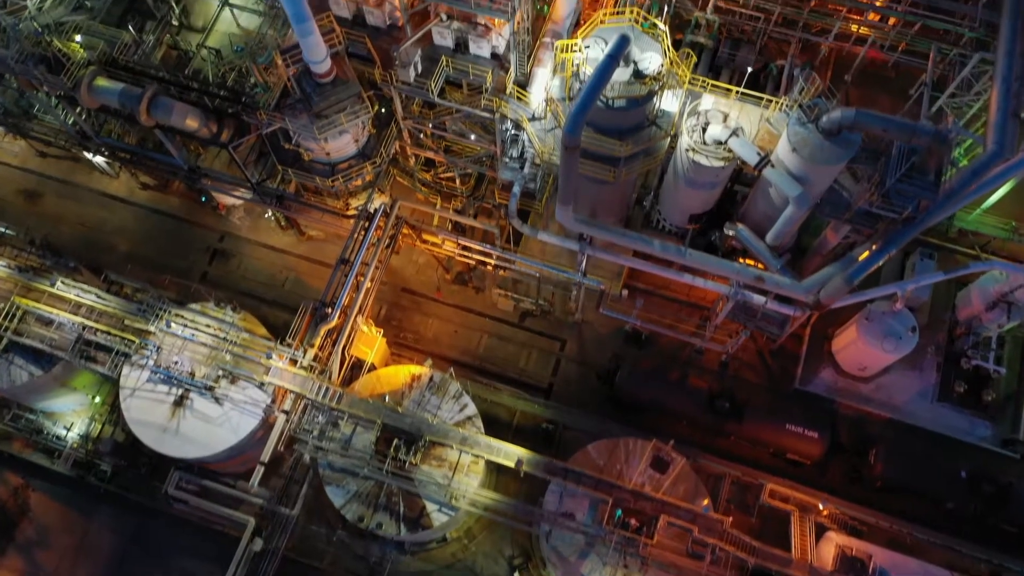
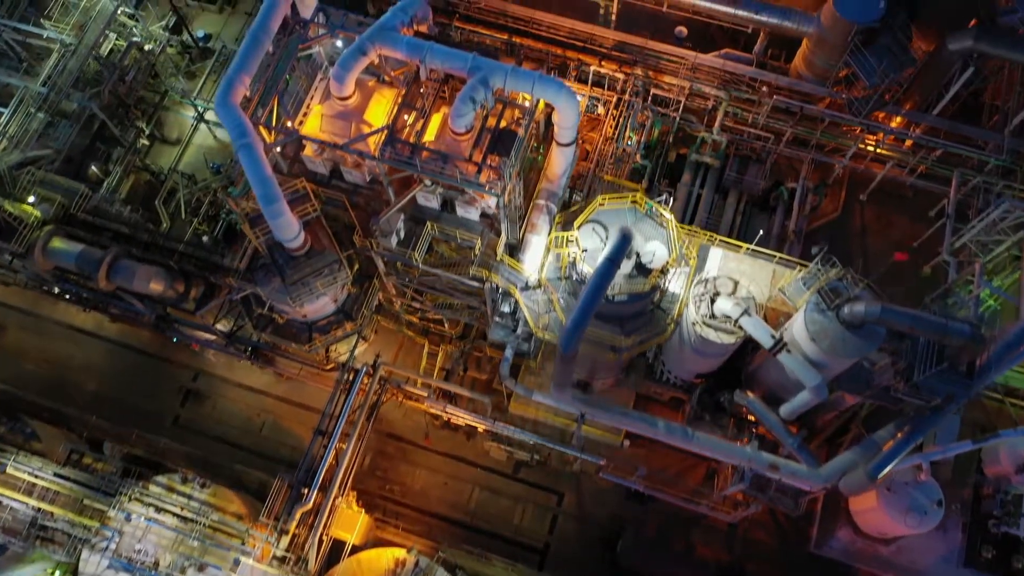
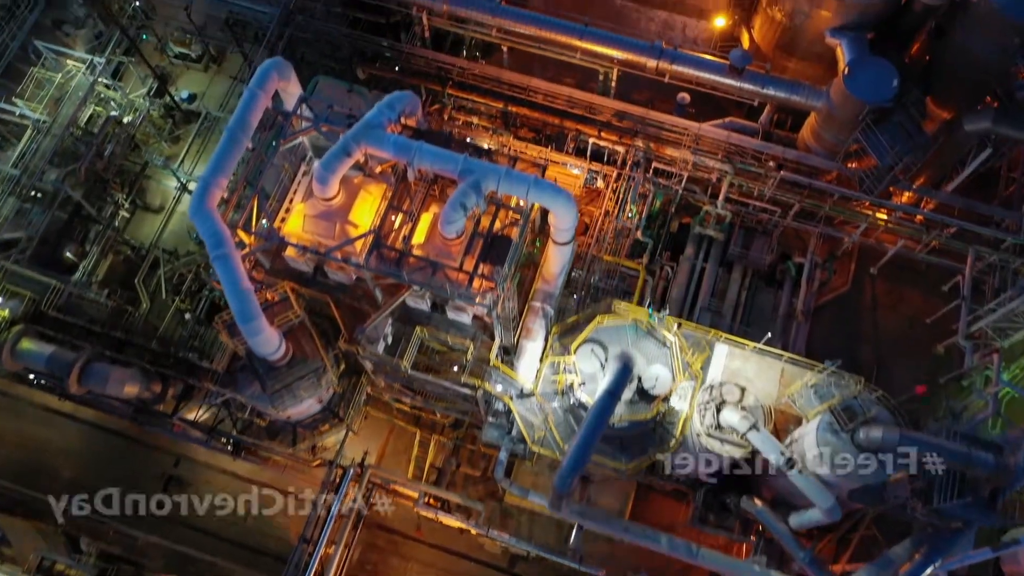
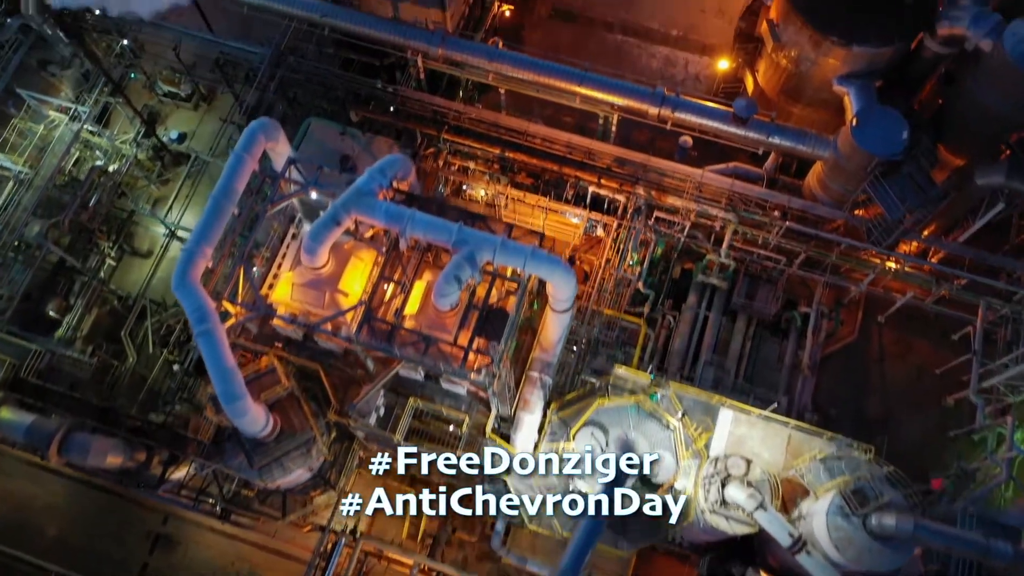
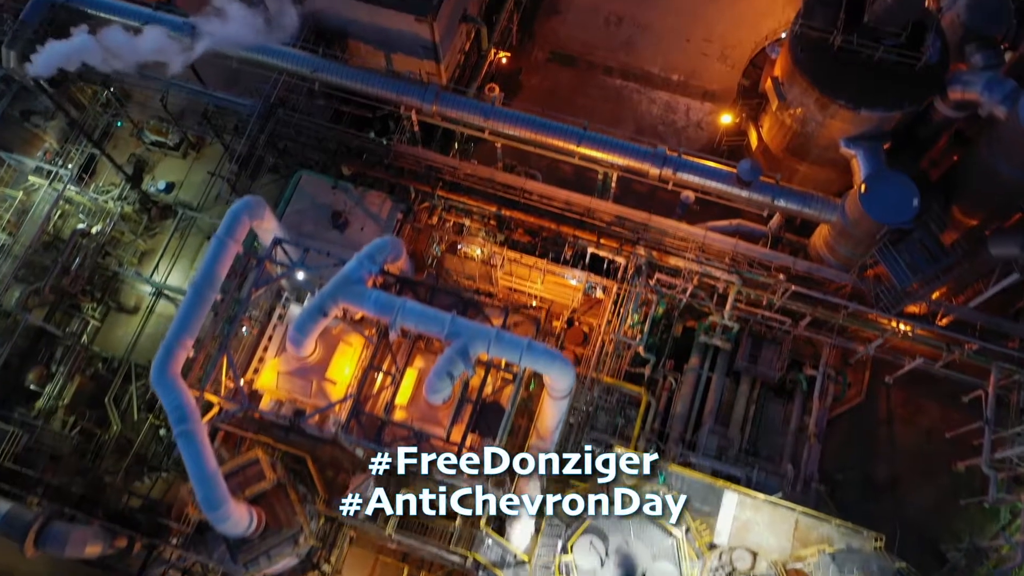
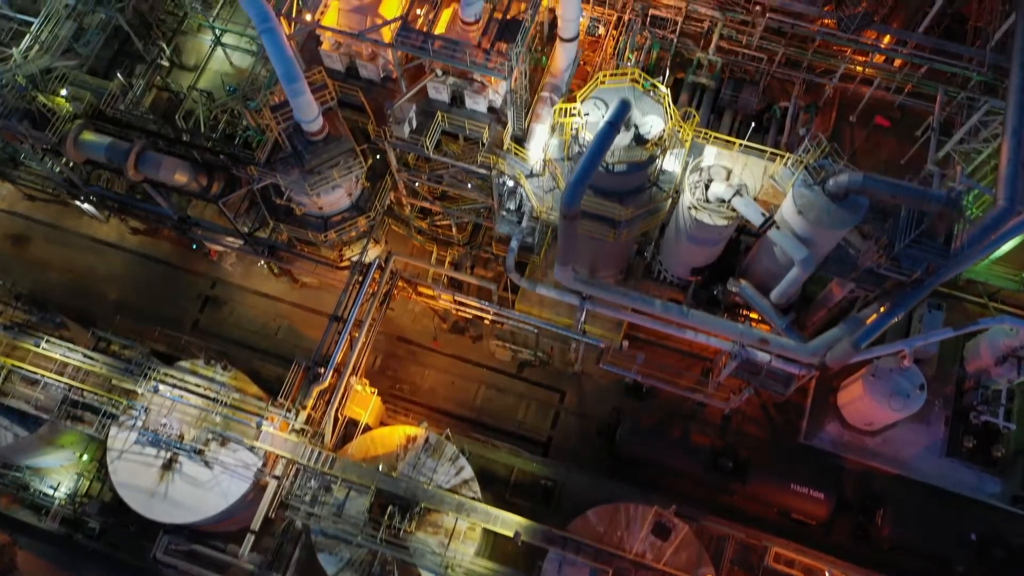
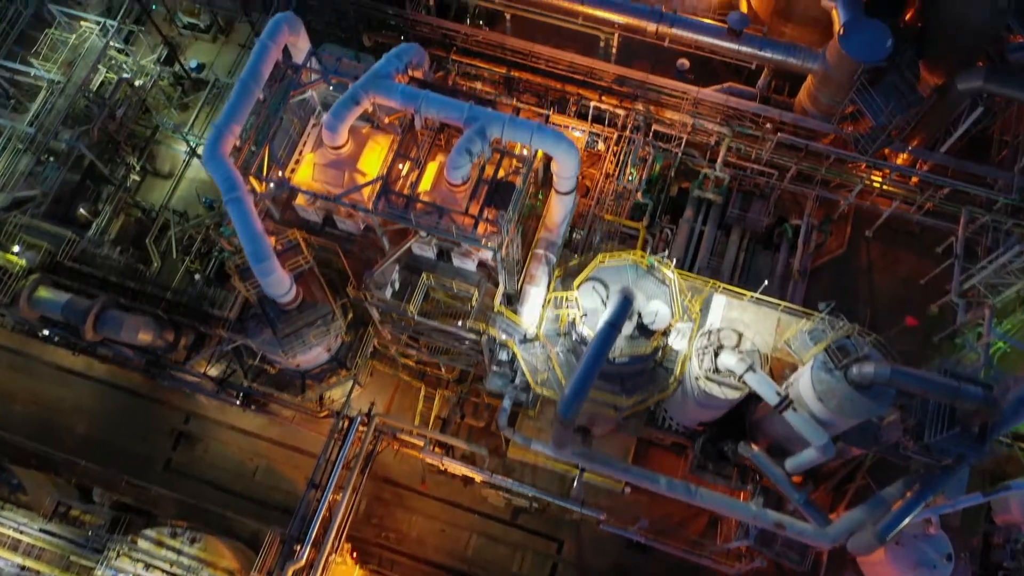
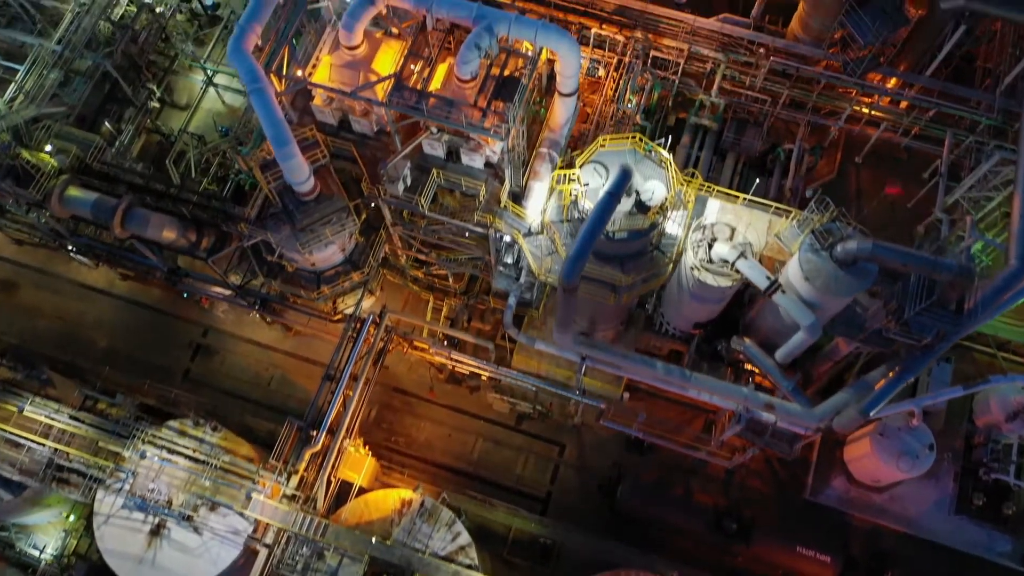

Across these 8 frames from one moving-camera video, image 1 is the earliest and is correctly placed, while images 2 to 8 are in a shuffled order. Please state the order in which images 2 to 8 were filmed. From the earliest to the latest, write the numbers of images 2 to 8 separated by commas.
6, 8, 2, 7, 3, 4, 5
